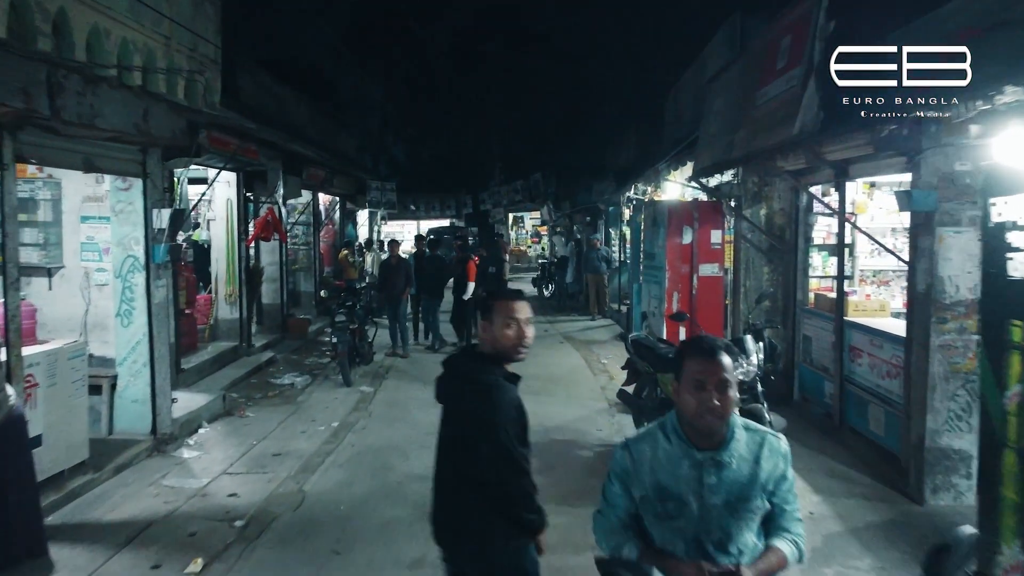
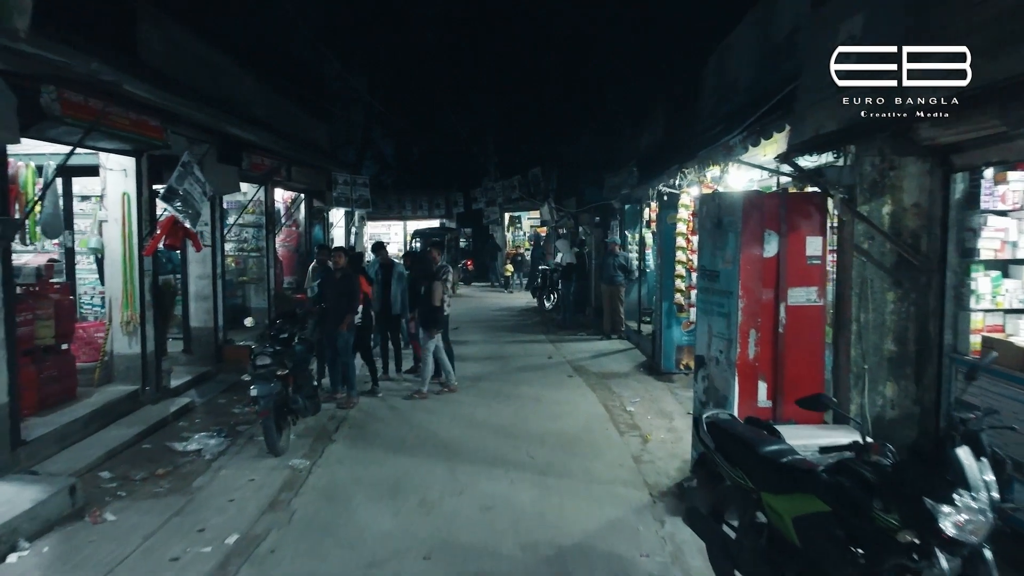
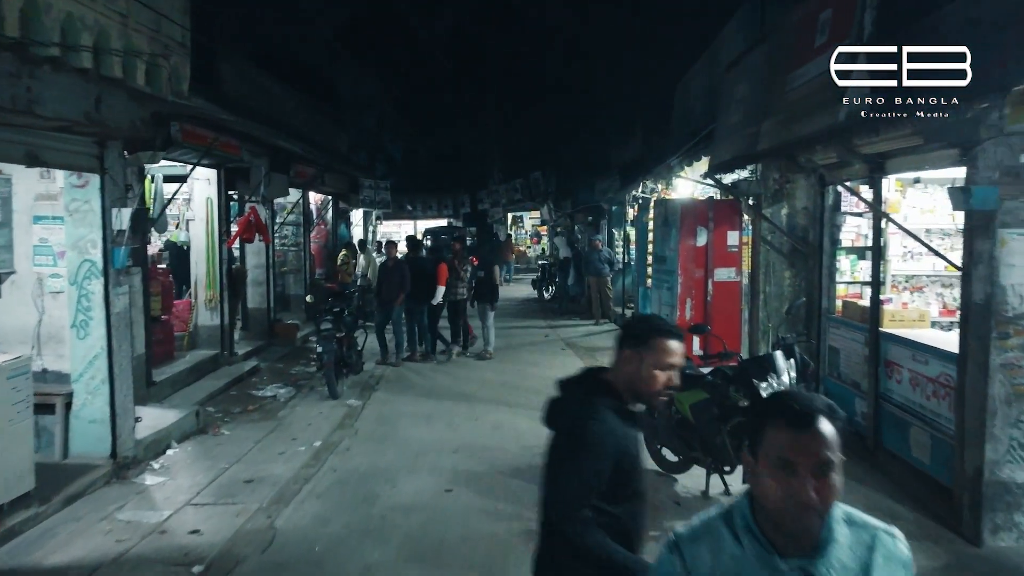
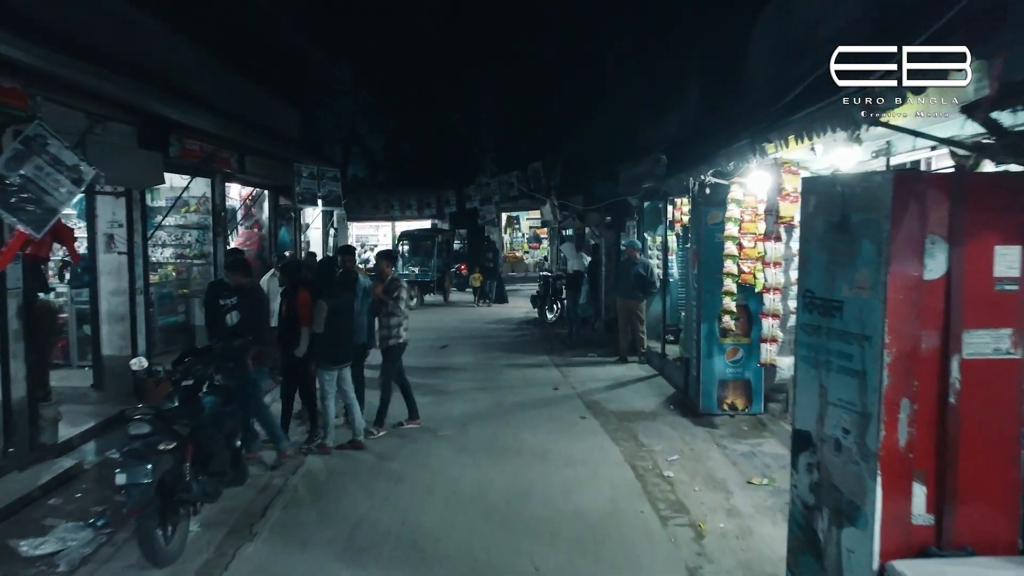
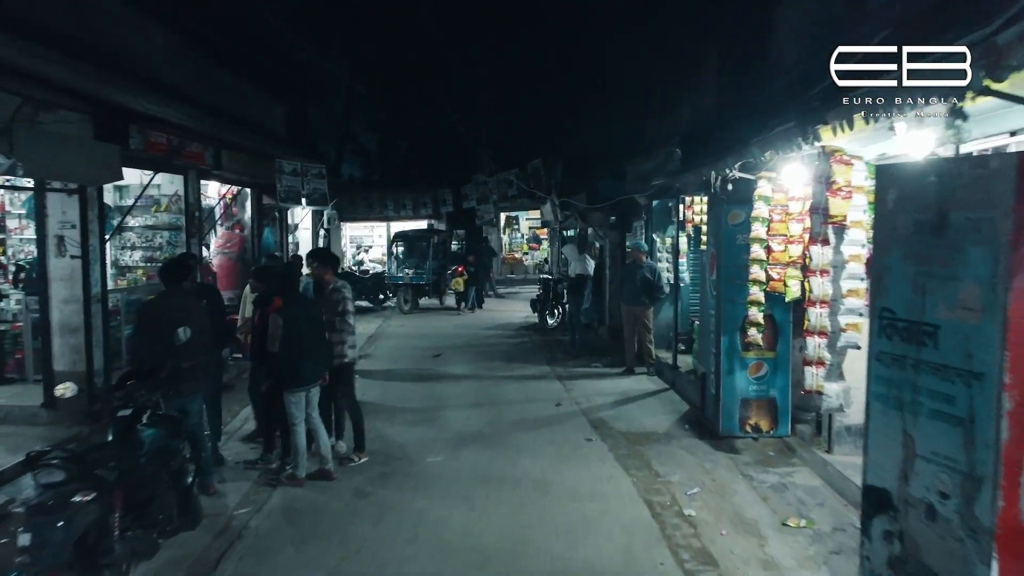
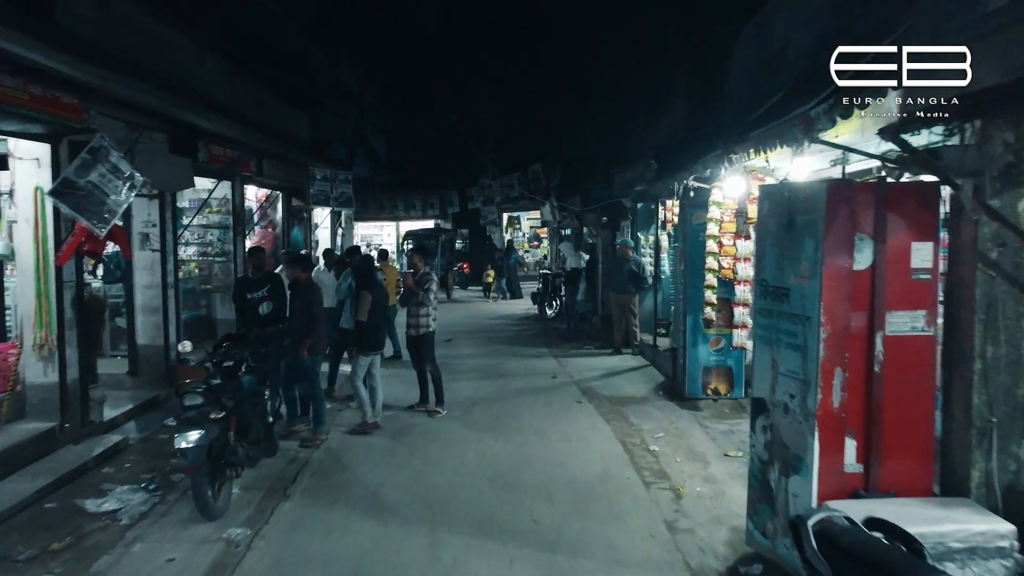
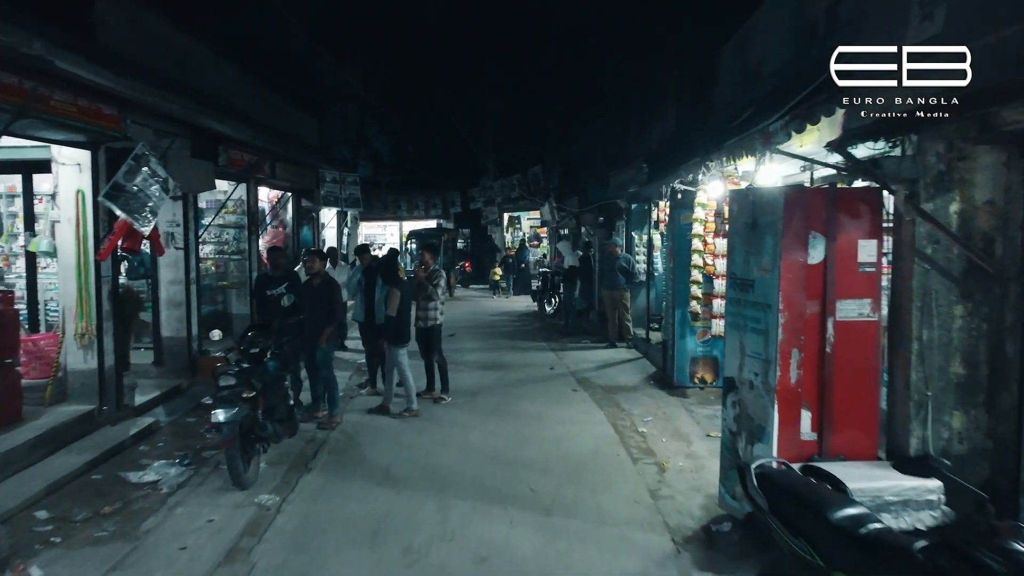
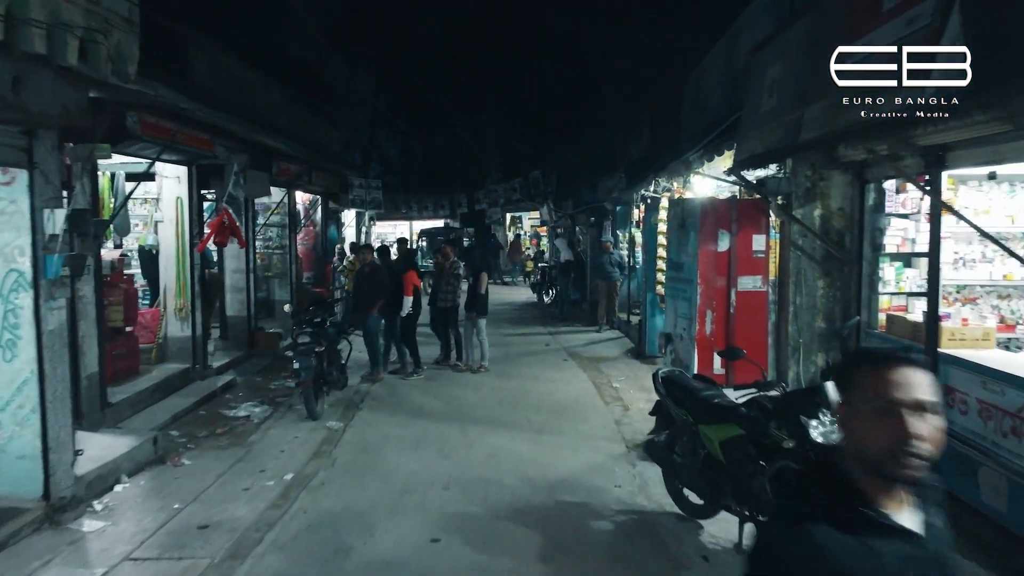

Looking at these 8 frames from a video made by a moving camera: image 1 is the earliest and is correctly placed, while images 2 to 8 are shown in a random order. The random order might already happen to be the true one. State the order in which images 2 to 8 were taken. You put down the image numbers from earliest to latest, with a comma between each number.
3, 8, 2, 7, 6, 4, 5
